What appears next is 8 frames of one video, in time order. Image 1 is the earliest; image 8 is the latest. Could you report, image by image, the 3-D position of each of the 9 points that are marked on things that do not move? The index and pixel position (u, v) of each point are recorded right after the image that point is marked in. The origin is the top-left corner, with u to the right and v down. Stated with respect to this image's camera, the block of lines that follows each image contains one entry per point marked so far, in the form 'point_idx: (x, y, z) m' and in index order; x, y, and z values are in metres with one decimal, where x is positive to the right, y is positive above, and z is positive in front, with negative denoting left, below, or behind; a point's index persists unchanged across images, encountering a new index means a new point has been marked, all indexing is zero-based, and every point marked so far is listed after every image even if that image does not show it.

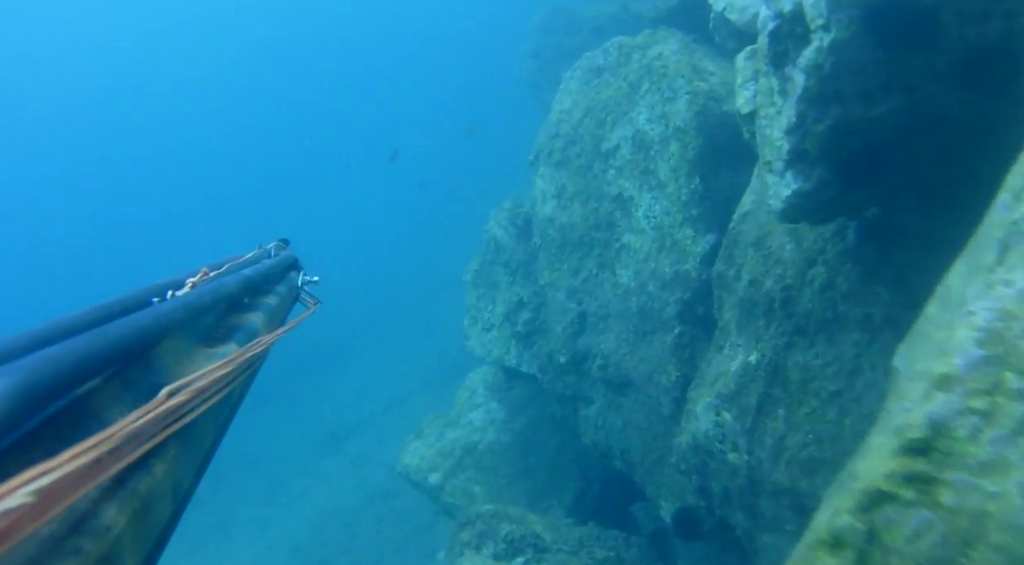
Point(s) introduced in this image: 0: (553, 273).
0: (+0.5, +0.1, +8.0) m
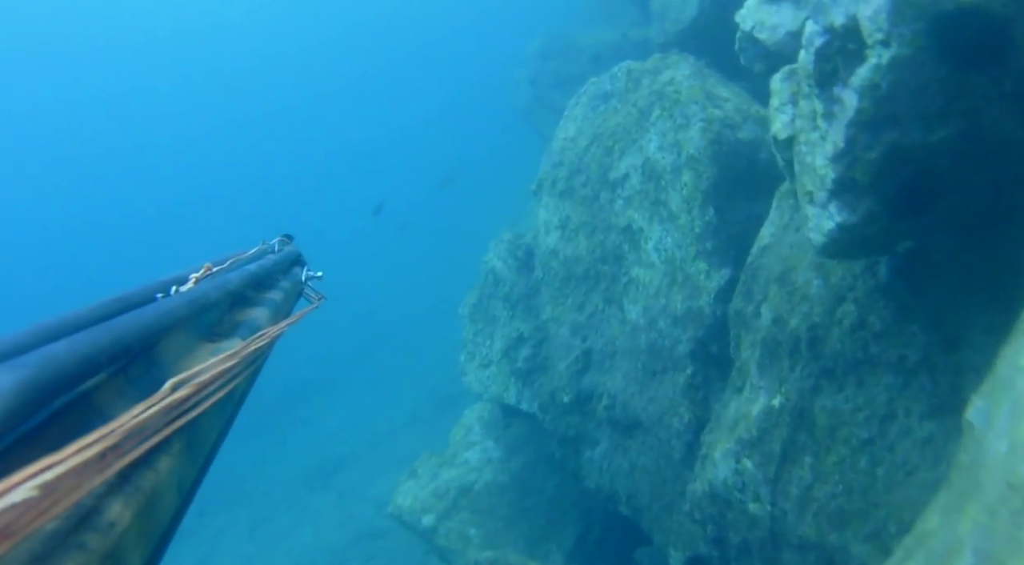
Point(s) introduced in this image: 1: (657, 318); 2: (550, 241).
0: (+0.5, -0.3, +7.7) m
1: (+1.4, -0.3, +6.2) m
2: (+0.4, +0.5, +7.8) m
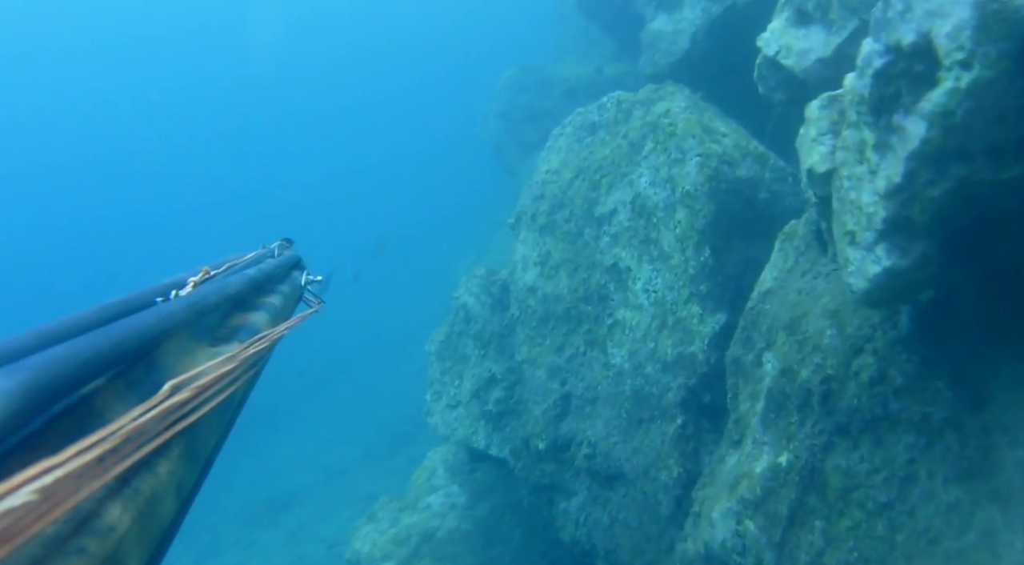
0: (+0.2, -0.7, +7.3) m
1: (+1.2, -0.7, +5.8) m
2: (+0.2, +0.1, +7.5) m
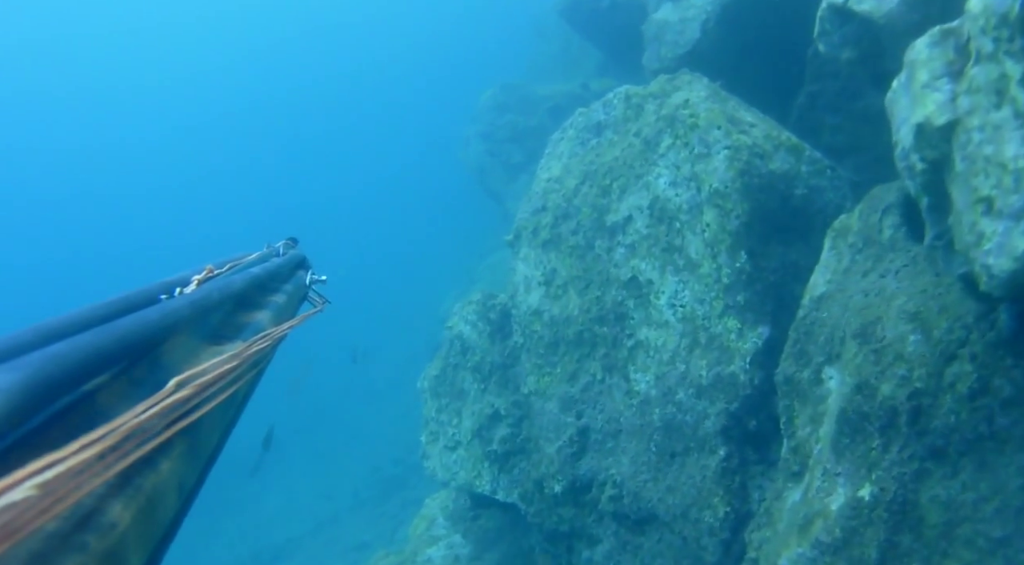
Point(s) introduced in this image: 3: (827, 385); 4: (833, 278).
0: (+0.3, -1.0, +6.6) m
1: (+1.3, -0.8, +5.2) m
2: (+0.2, -0.2, +6.8) m
3: (+1.9, -0.6, +3.9) m
4: (+2.0, 0.0, +4.0) m
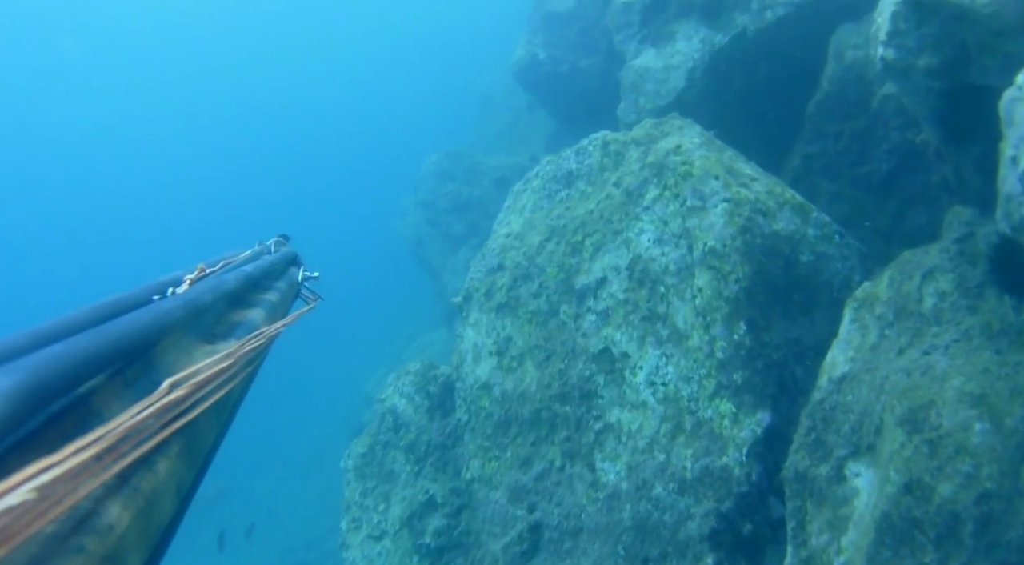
0: (-0.2, -1.6, +5.7) m
1: (+0.9, -1.3, +4.4) m
2: (-0.3, -0.8, +6.0) m
3: (+1.7, -1.0, +3.2) m
4: (+1.8, -0.4, +3.4) m
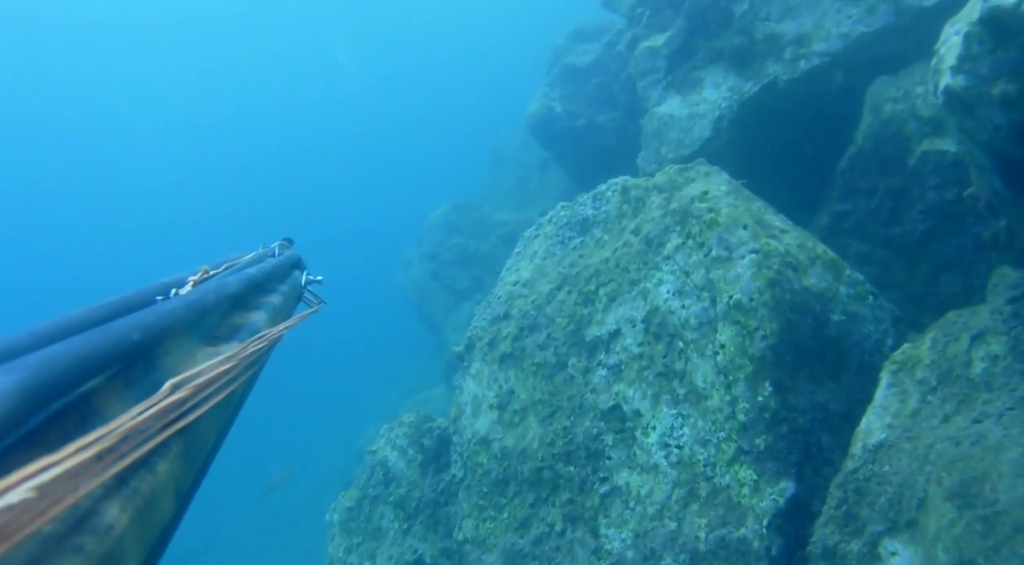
0: (-0.2, -2.0, +5.3) m
1: (+0.9, -1.7, +4.0) m
2: (-0.2, -1.2, +5.7) m
3: (+1.7, -1.2, +2.9) m
4: (+1.8, -0.7, +3.2) m
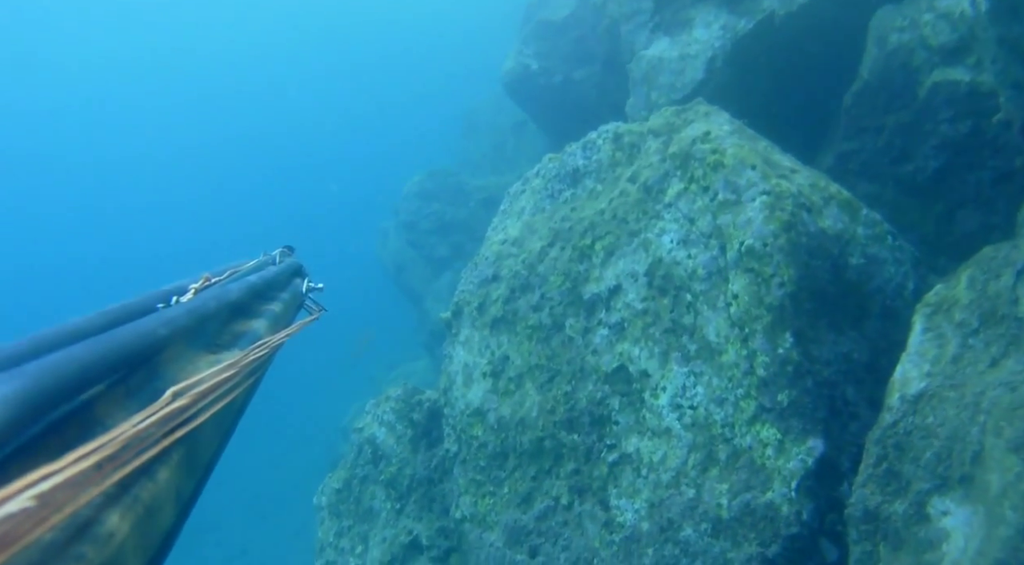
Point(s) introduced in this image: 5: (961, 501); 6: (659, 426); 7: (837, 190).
0: (-0.2, -1.7, +5.0) m
1: (+1.0, -1.4, +3.8) m
2: (-0.3, -0.9, +5.3) m
3: (+1.7, -1.0, +2.6) m
4: (+1.9, -0.4, +2.9) m
5: (+1.8, -0.8, +2.6) m
6: (+0.9, -0.9, +4.0) m
7: (+1.9, +0.5, +3.8) m
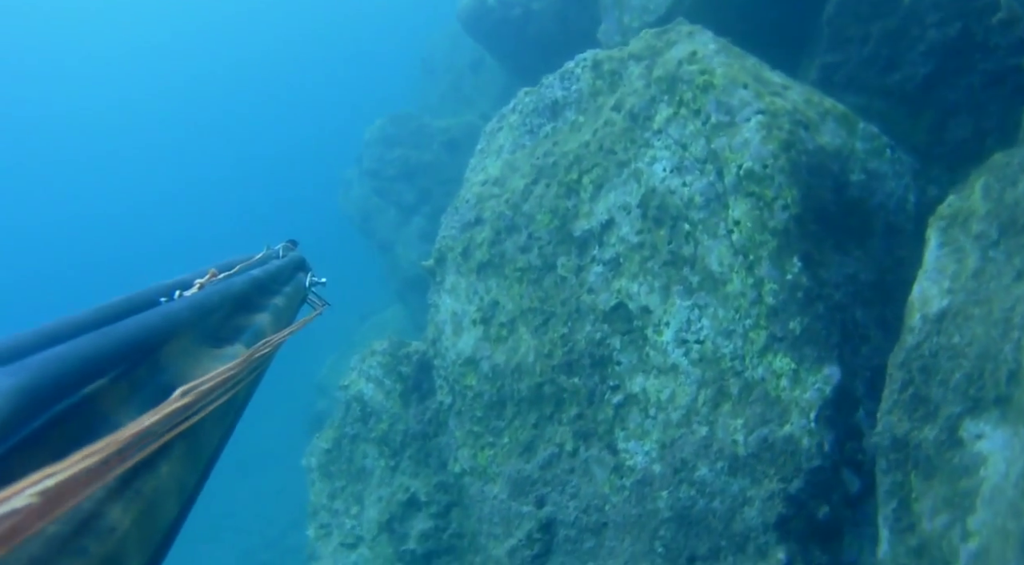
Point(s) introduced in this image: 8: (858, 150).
0: (-0.2, -1.3, +4.9) m
1: (+1.0, -1.0, +3.6) m
2: (-0.4, -0.5, +5.1) m
3: (+1.8, -0.6, +2.5) m
4: (+1.9, 0.0, +2.7) m
5: (+1.8, -0.5, +2.4) m
6: (+0.9, -0.5, +3.9) m
7: (+1.8, +1.0, +3.5) m
8: (+1.9, +0.7, +3.5) m
